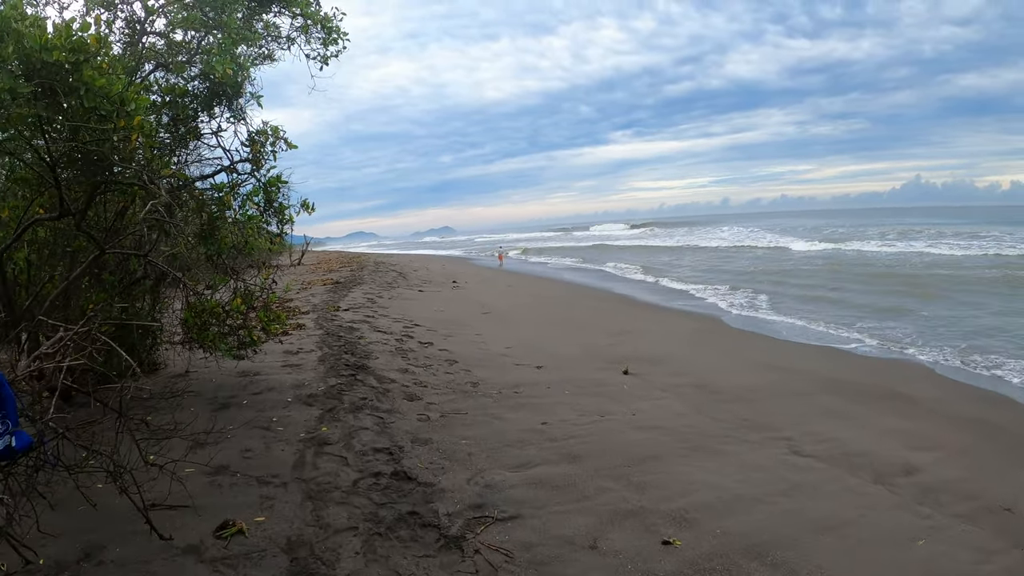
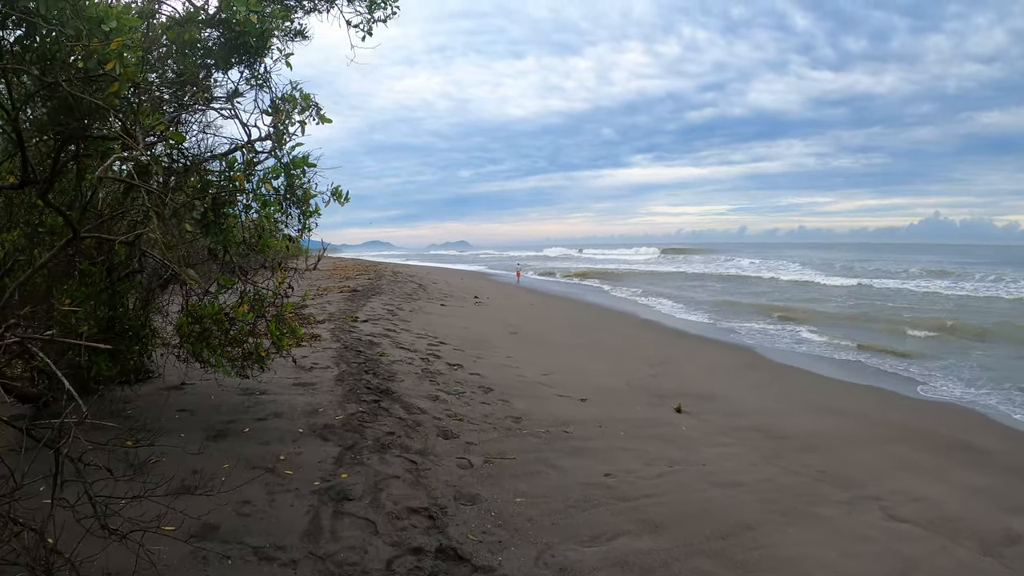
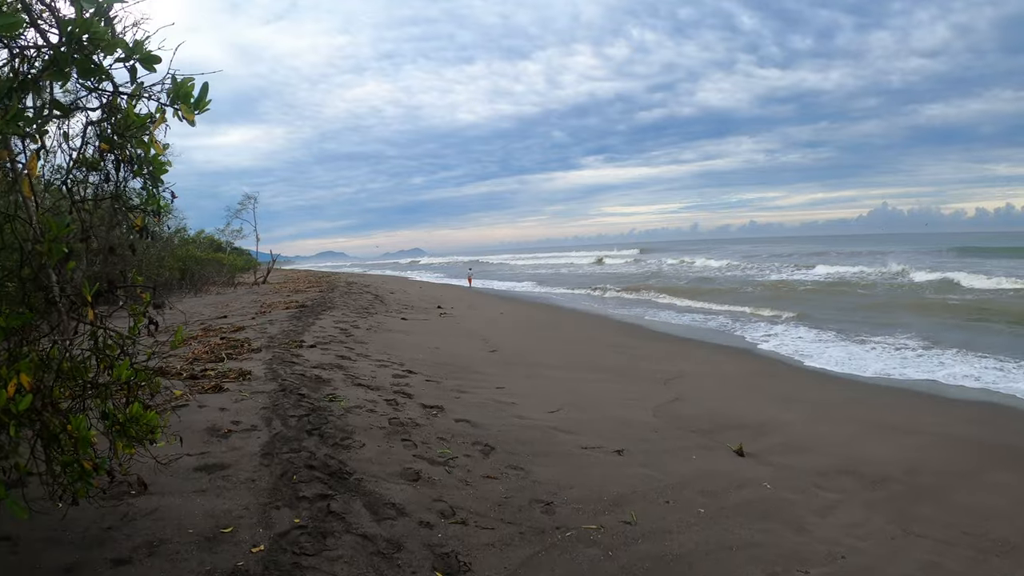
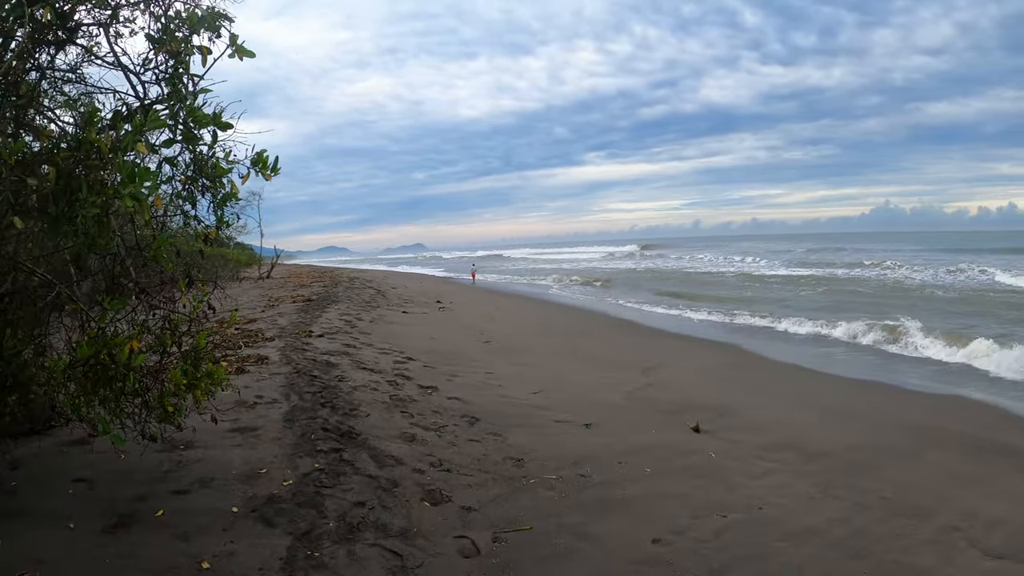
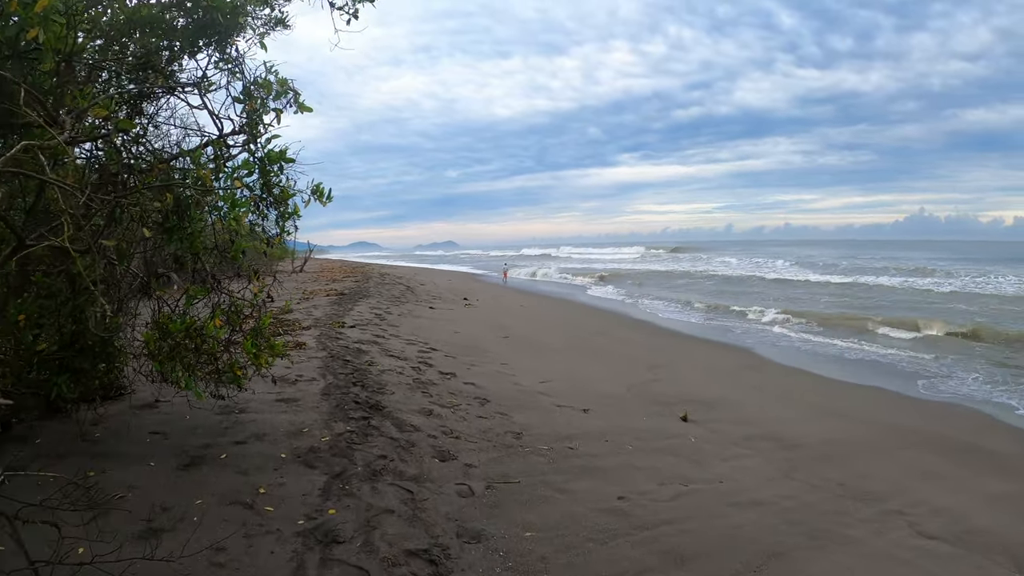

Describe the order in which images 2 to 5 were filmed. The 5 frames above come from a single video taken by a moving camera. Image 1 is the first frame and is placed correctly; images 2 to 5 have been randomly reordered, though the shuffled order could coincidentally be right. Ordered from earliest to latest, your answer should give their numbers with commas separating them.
2, 5, 4, 3
